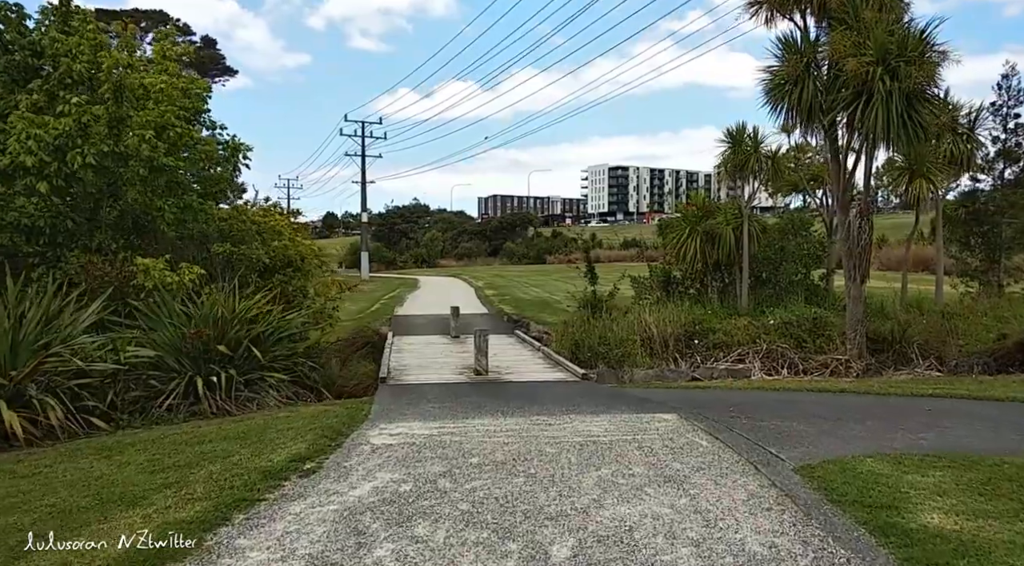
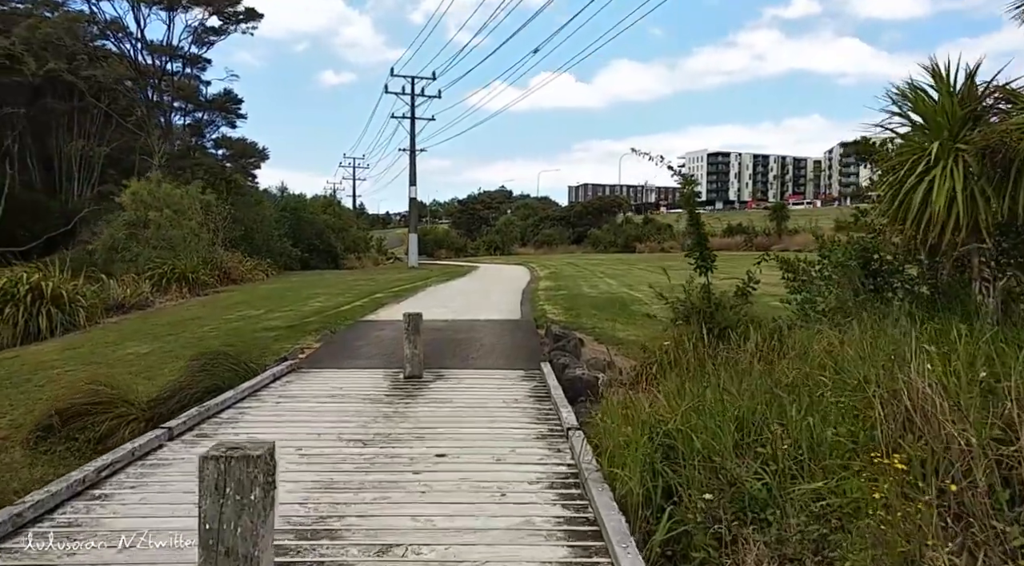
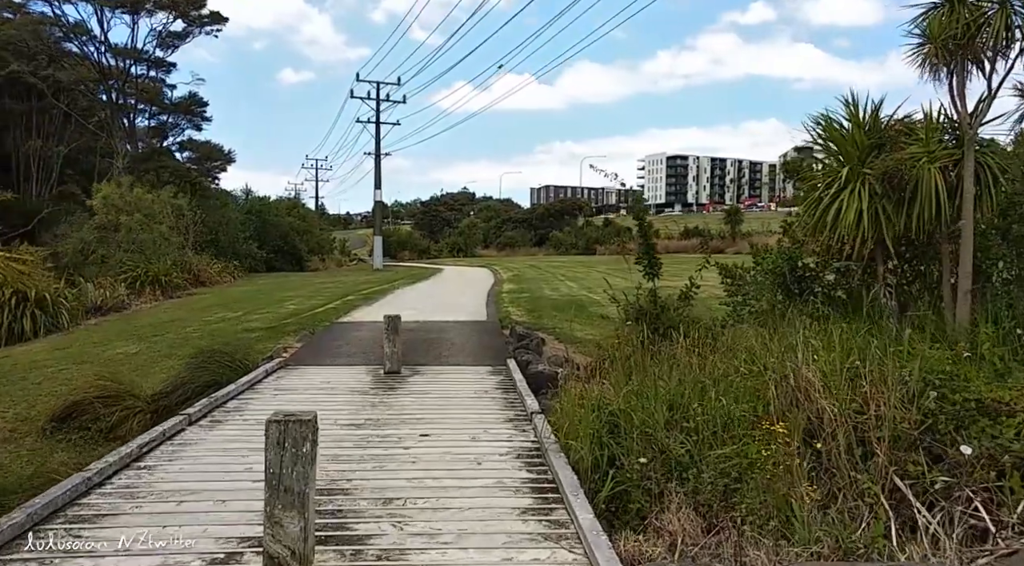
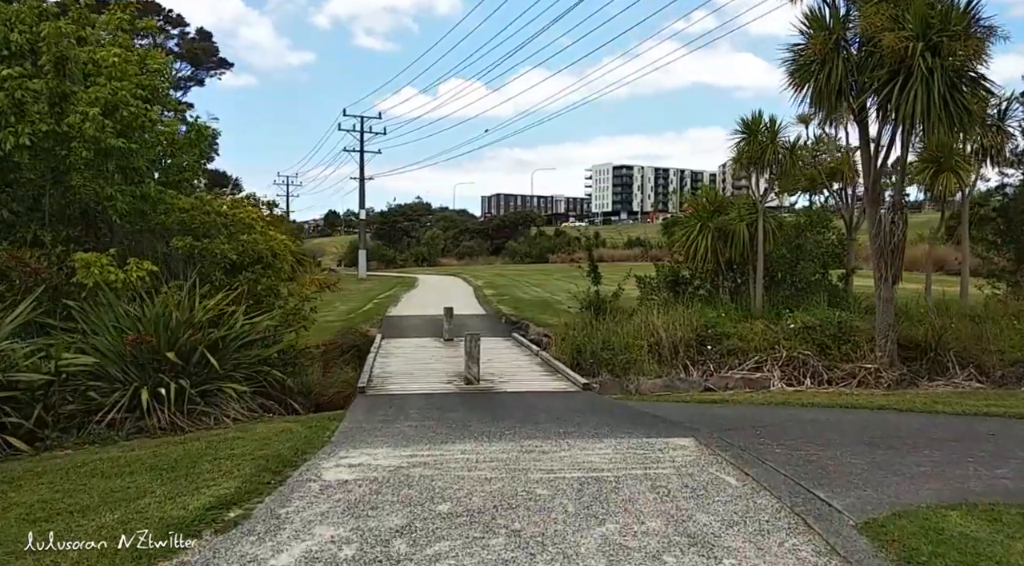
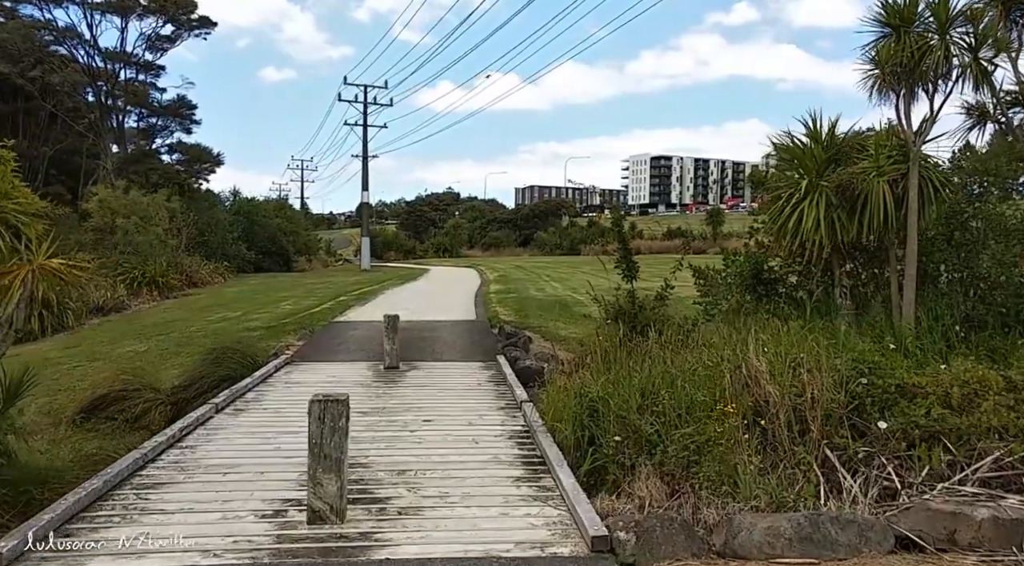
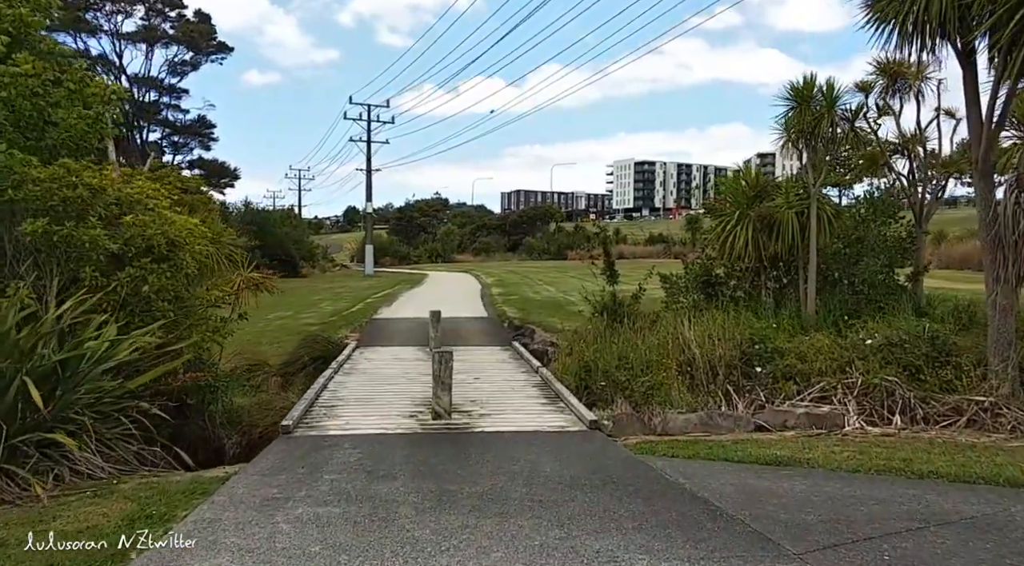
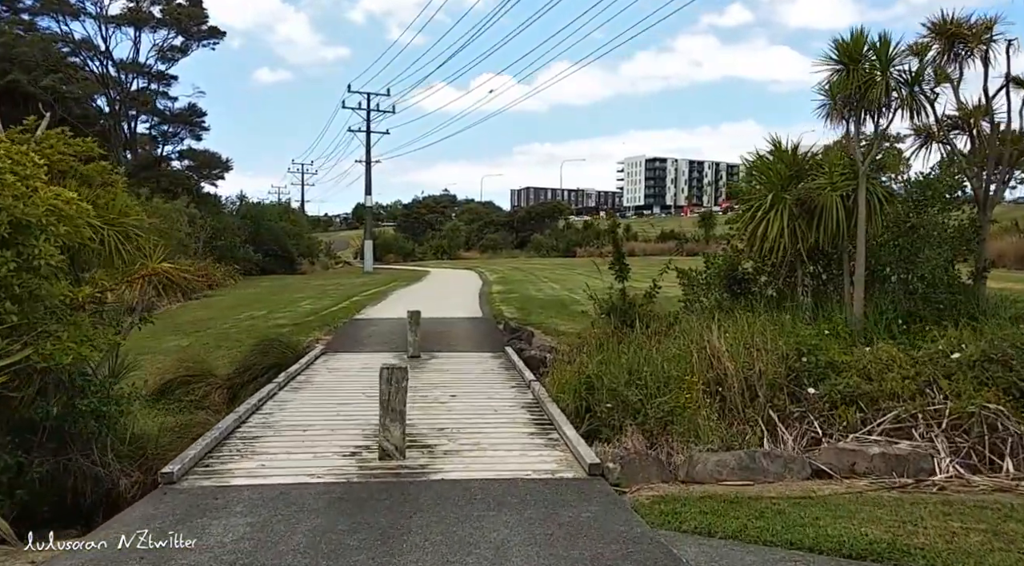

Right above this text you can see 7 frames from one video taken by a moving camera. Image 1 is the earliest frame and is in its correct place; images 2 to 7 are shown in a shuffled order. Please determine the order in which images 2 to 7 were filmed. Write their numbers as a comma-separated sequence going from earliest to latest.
4, 6, 7, 5, 3, 2
